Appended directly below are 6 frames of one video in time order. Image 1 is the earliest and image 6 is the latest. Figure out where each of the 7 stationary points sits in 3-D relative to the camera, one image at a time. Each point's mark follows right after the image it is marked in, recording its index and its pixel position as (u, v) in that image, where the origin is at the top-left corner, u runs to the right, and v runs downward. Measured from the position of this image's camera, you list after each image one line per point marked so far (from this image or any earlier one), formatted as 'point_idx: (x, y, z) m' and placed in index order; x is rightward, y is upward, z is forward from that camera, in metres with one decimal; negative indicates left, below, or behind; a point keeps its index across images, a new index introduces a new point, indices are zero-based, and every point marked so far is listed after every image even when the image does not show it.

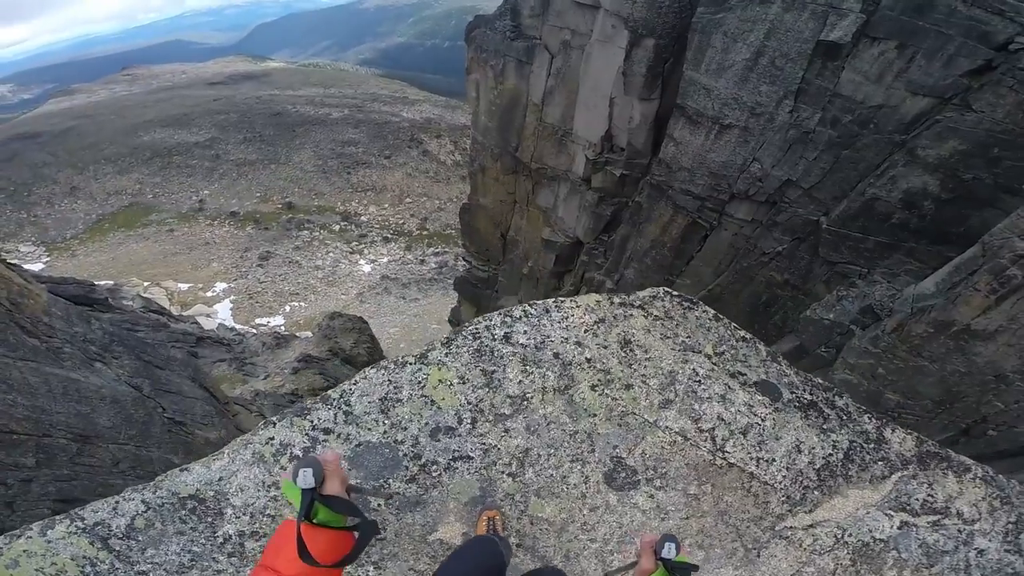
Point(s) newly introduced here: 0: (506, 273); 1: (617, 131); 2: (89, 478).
0: (-0.2, +0.2, +15.6) m
1: (+2.0, +3.0, +11.3) m
2: (-4.5, -2.0, +6.4) m
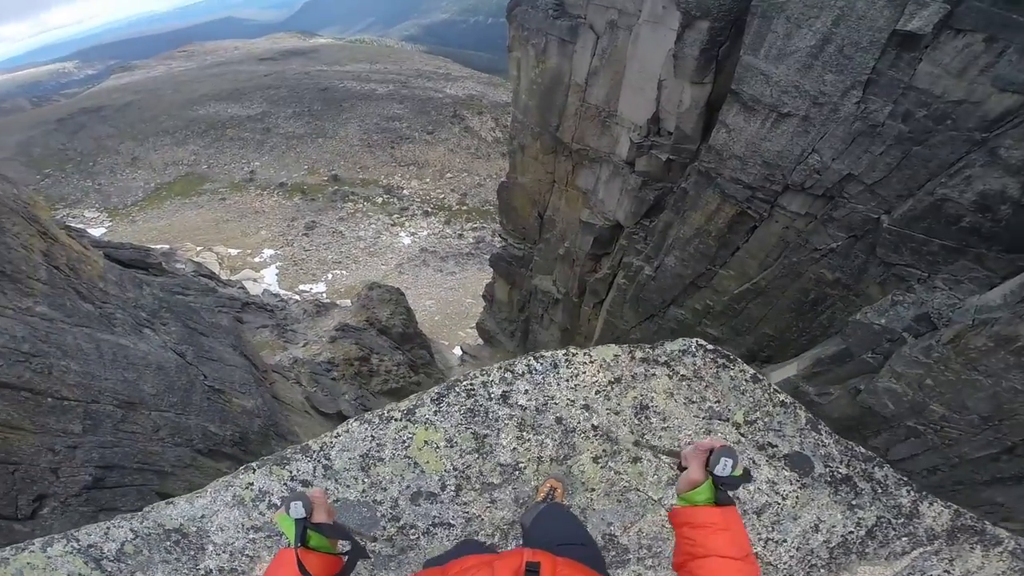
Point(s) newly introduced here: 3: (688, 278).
0: (+0.8, +0.8, +15.4) m
1: (+2.9, +3.2, +10.8) m
2: (-4.3, -1.8, +6.8) m
3: (+3.4, +0.3, +11.2) m
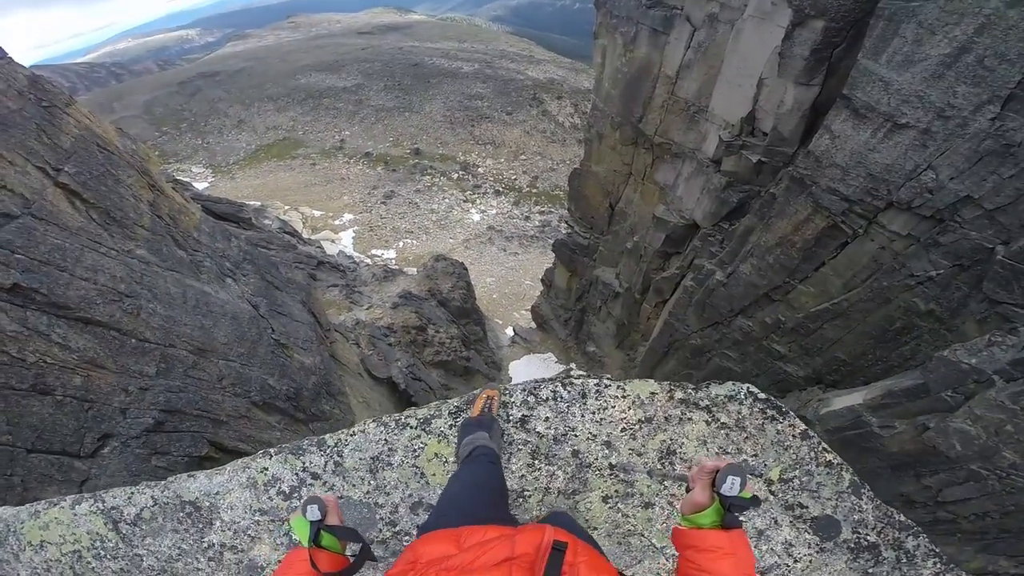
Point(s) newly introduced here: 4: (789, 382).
0: (+2.6, +1.1, +15.1) m
1: (+4.3, +3.0, +10.0) m
2: (-3.9, -1.3, +7.3) m
3: (+4.5, +0.1, +10.6) m
4: (+5.0, -1.6, +10.7) m
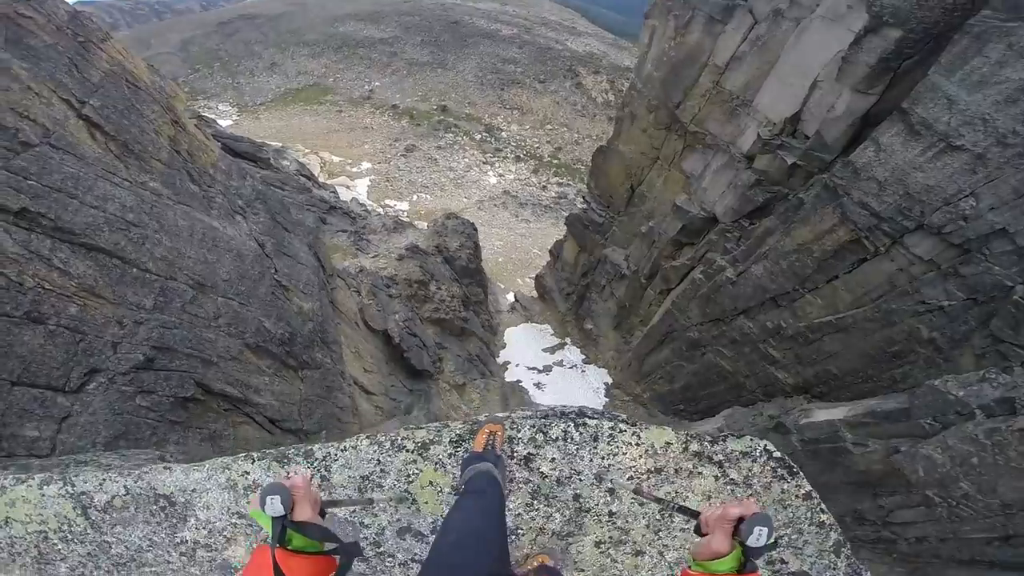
0: (+2.9, +1.6, +14.8) m
1: (+4.7, +2.8, +9.6) m
2: (-4.0, -0.5, +7.3) m
3: (+4.6, -0.1, +10.4) m
4: (+4.8, -1.8, +10.7) m
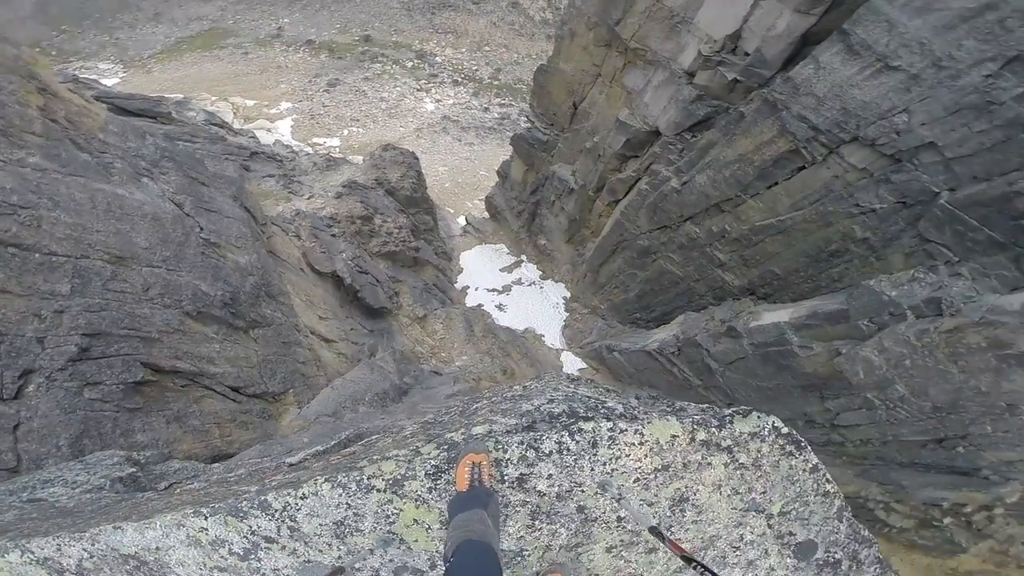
0: (+1.4, +3.7, +14.5) m
1: (+3.7, +4.3, +9.4) m
2: (-4.4, -0.2, +6.8) m
3: (+3.7, +1.6, +10.7) m
4: (+4.0, -0.1, +11.2) m
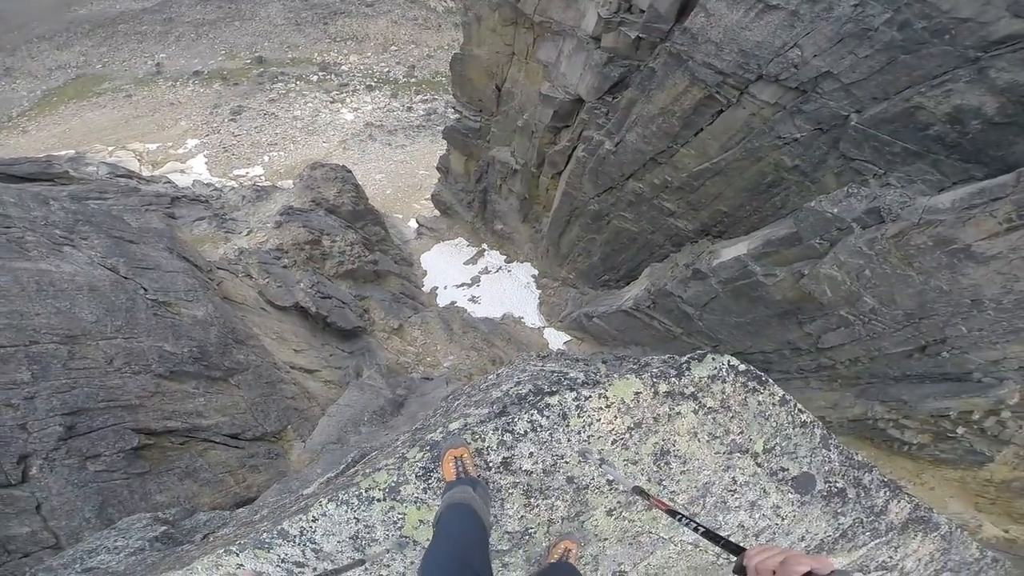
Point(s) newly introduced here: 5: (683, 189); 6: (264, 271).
0: (-0.6, +3.9, +14.6) m
1: (+2.1, +5.1, +9.9) m
2: (-4.5, -1.0, +6.3) m
3: (+2.5, +2.5, +11.1) m
4: (+3.2, +0.9, +11.7) m
5: (+3.1, +1.8, +11.0) m
6: (-4.6, +0.2, +10.7) m
